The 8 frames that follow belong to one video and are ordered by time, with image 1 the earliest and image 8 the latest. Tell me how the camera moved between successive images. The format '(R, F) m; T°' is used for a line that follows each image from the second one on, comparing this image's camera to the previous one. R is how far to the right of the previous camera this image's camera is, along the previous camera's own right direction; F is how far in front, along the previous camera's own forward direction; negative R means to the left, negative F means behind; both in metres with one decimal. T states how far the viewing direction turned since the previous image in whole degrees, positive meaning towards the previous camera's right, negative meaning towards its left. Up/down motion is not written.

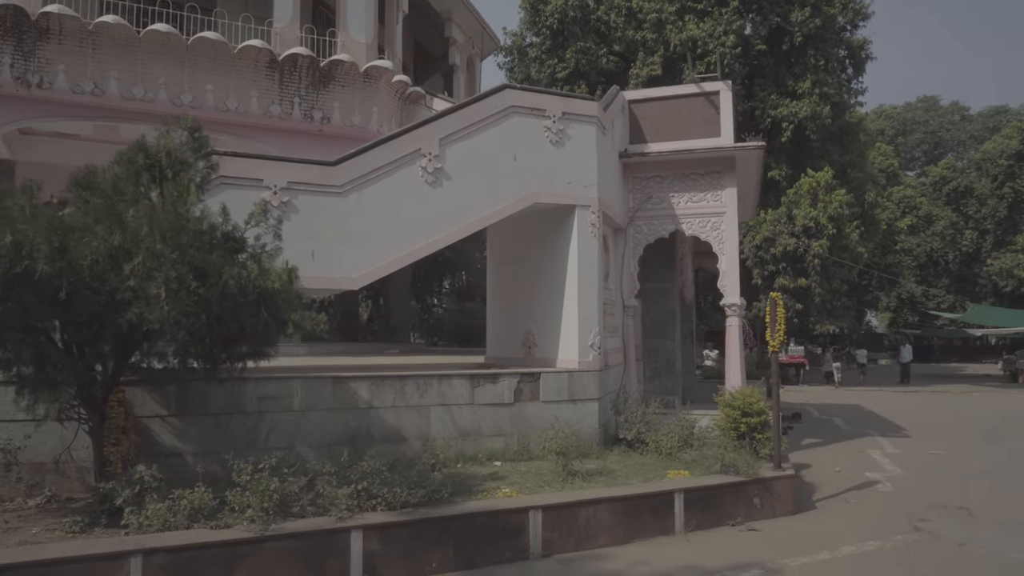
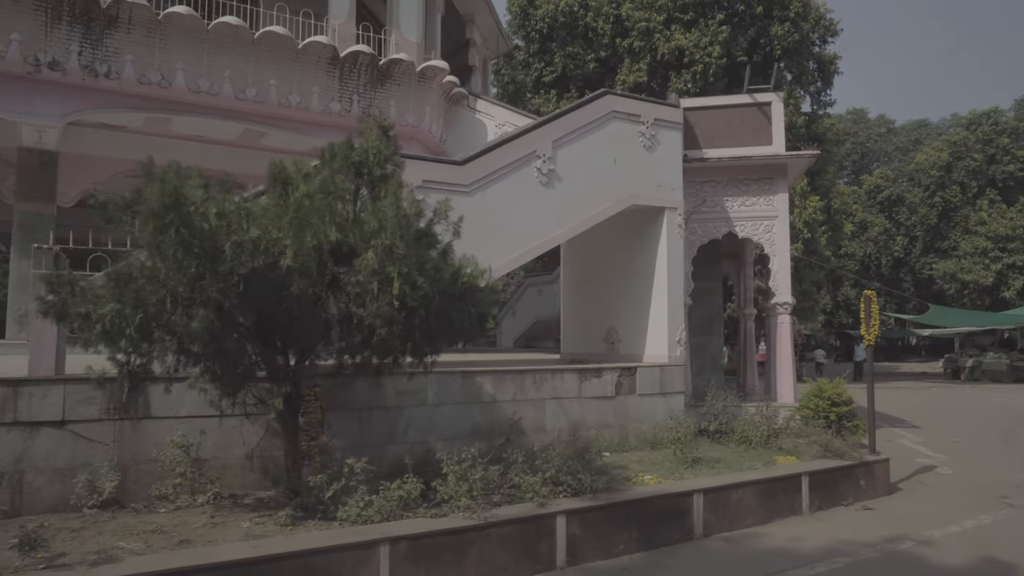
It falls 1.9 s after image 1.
(-2.2, -0.2) m; +6°
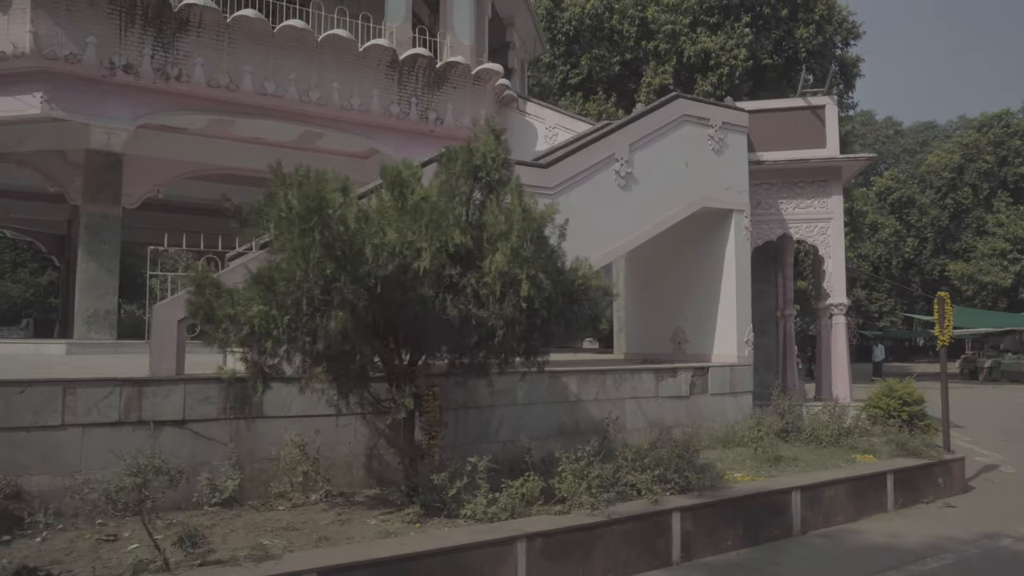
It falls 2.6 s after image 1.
(-1.0, -0.1) m; 0°
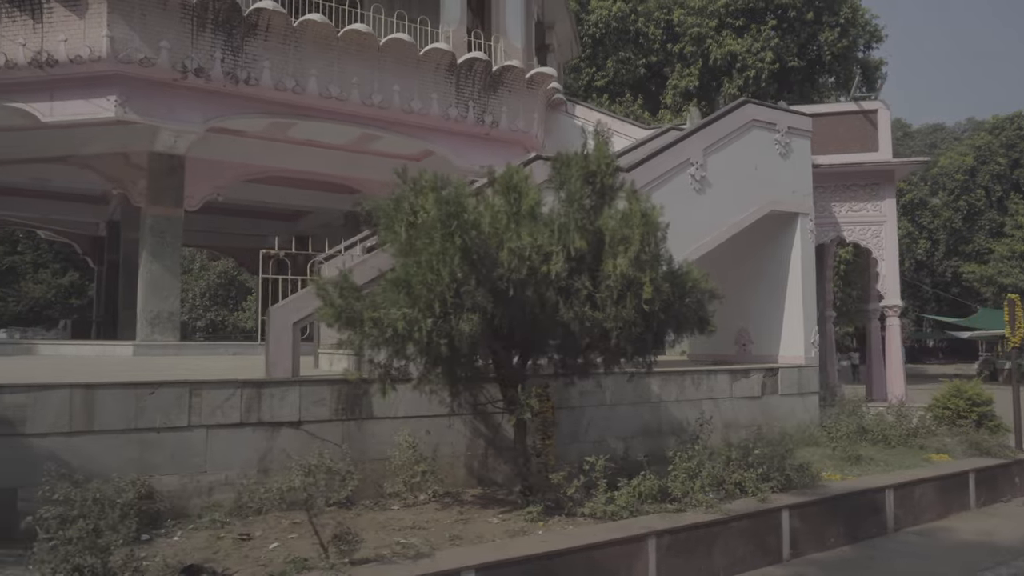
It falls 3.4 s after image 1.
(-1.0, -0.1) m; 0°
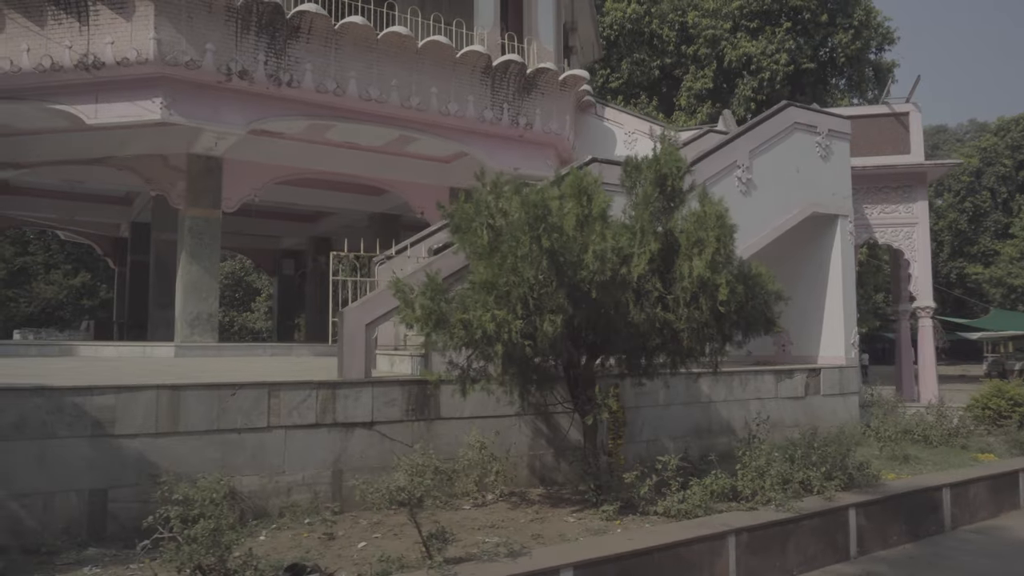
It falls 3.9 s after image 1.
(-0.6, -0.1) m; 0°
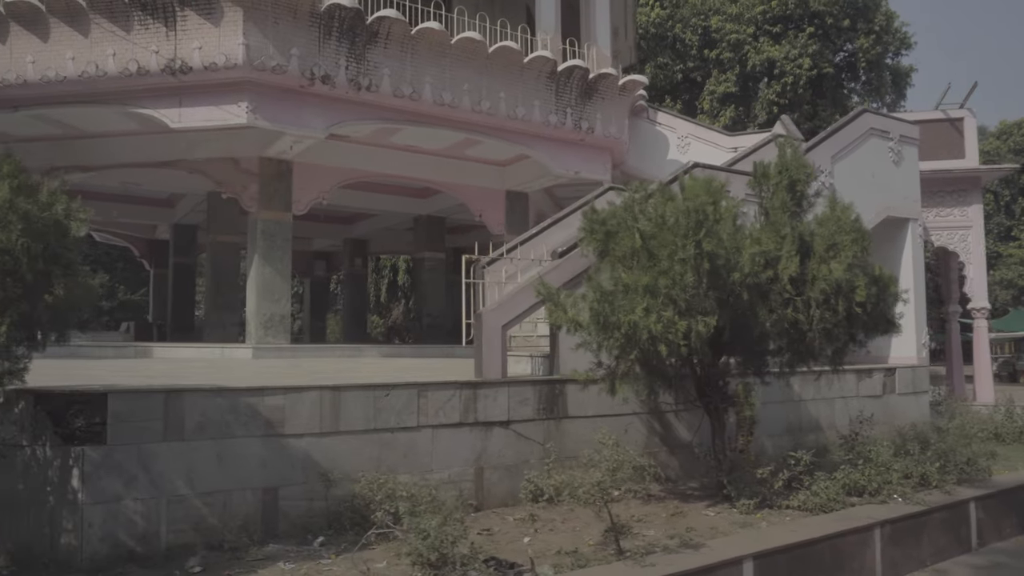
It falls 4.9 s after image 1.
(-1.3, -0.2) m; +1°
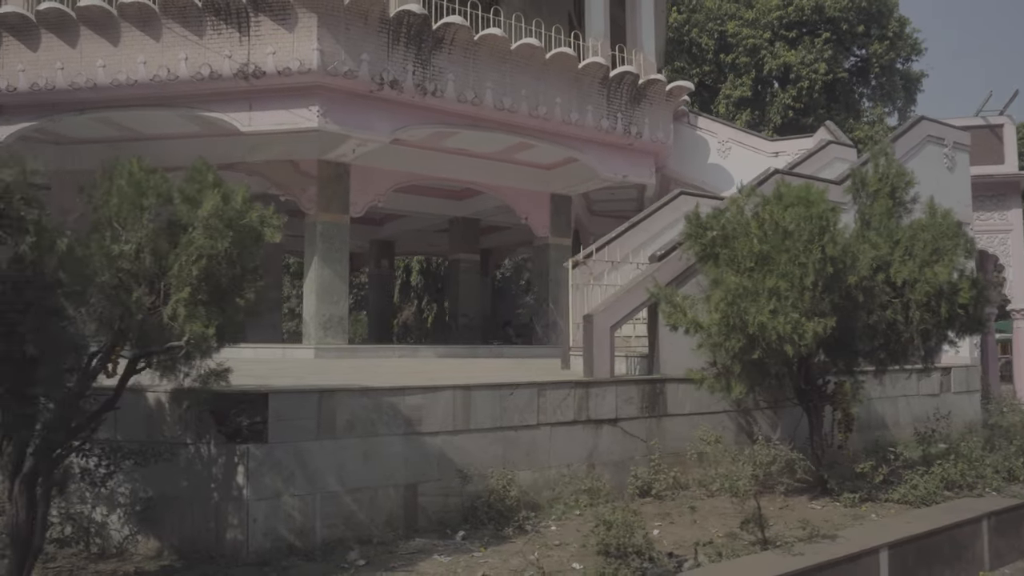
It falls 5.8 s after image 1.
(-1.1, -0.2) m; +1°
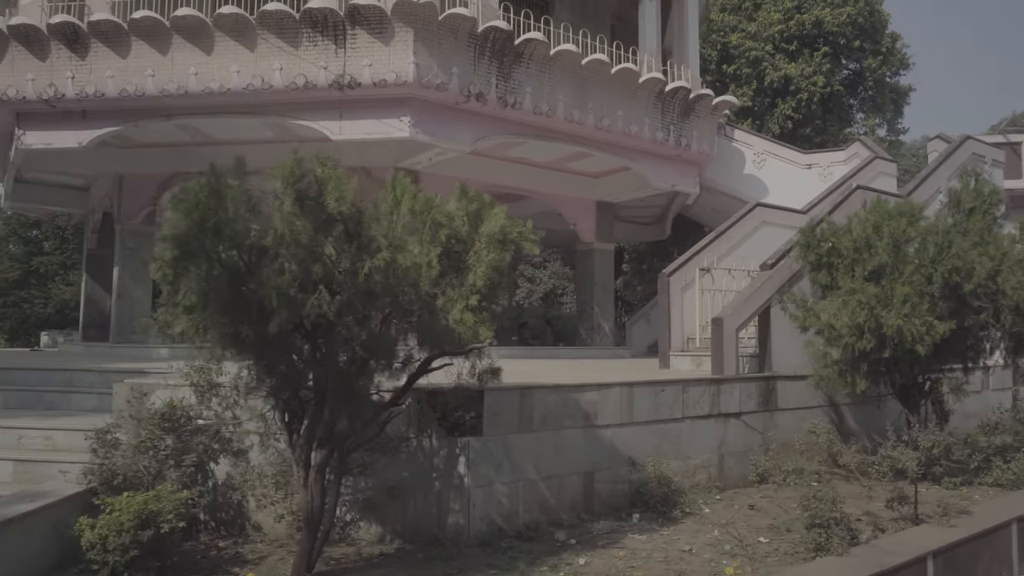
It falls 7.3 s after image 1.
(-1.8, -0.5) m; +3°
